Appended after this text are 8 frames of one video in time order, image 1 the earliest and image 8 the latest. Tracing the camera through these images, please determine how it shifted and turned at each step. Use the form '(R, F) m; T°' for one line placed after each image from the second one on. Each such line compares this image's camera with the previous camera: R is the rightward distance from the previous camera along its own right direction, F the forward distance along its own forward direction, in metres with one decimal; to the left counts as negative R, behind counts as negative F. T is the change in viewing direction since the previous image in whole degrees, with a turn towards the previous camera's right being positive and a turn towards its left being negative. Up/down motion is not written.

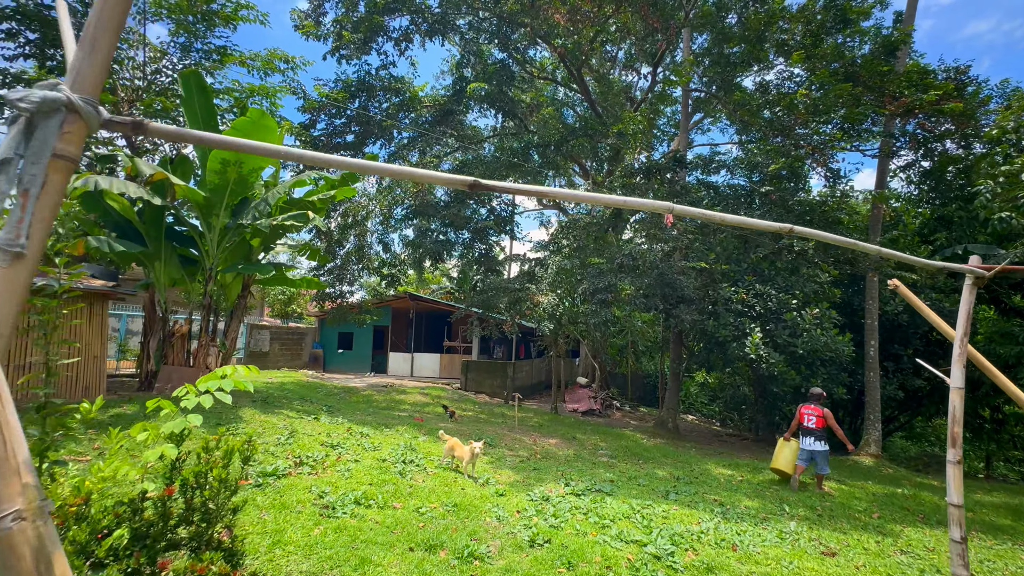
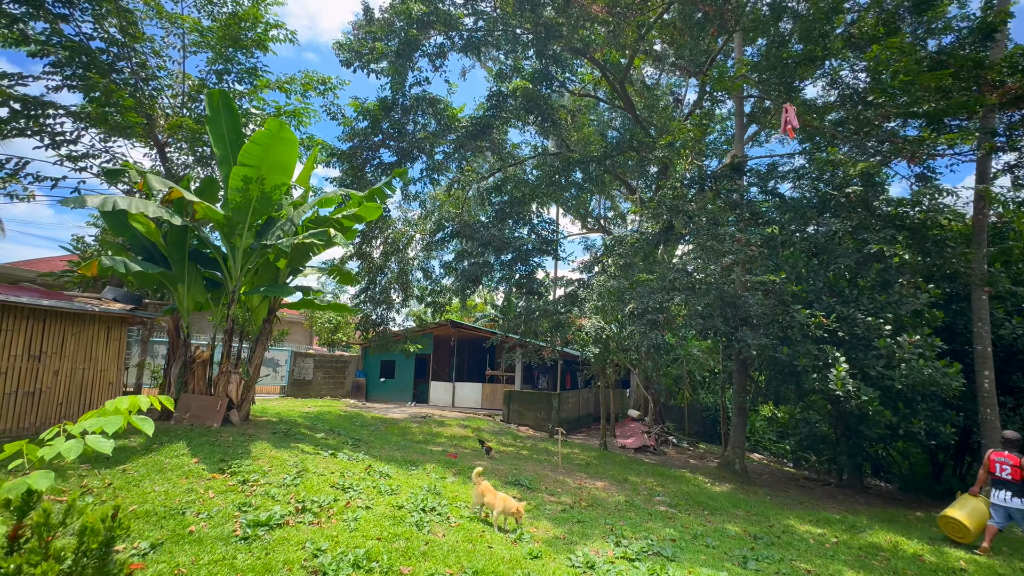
(+0.1, +0.8) m; -6°
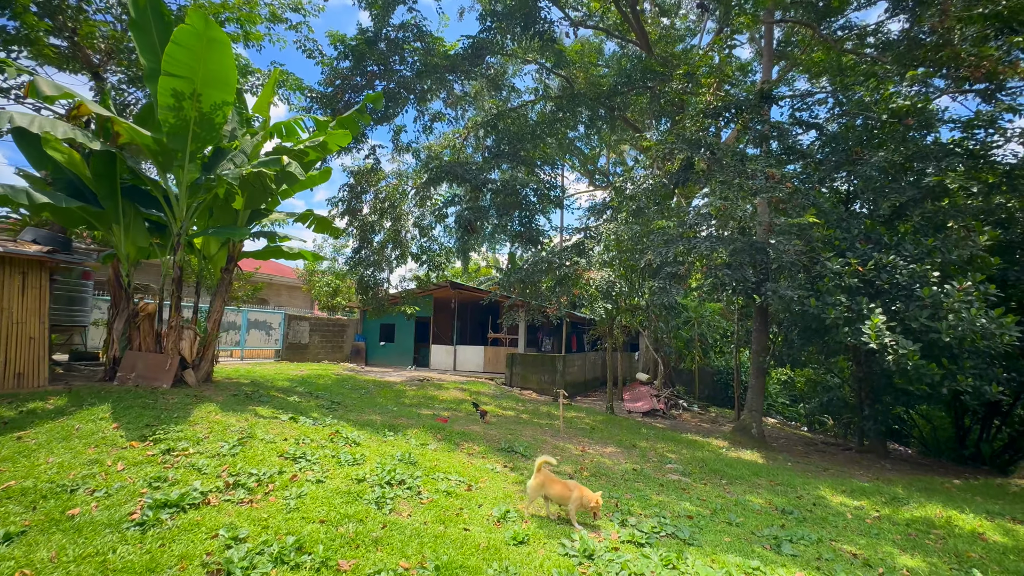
(+0.2, +1.0) m; -1°
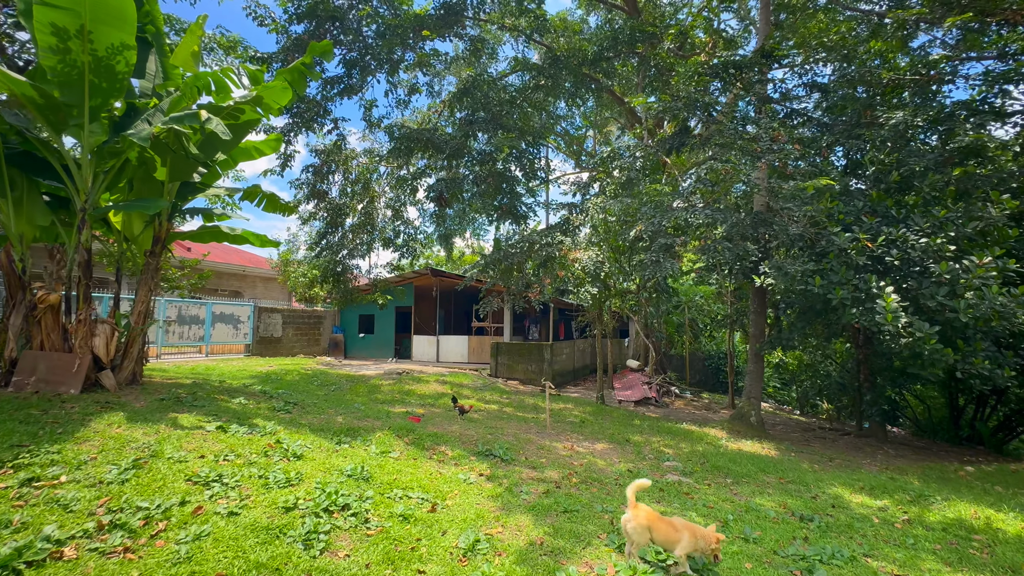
(+0.2, +0.9) m; +1°
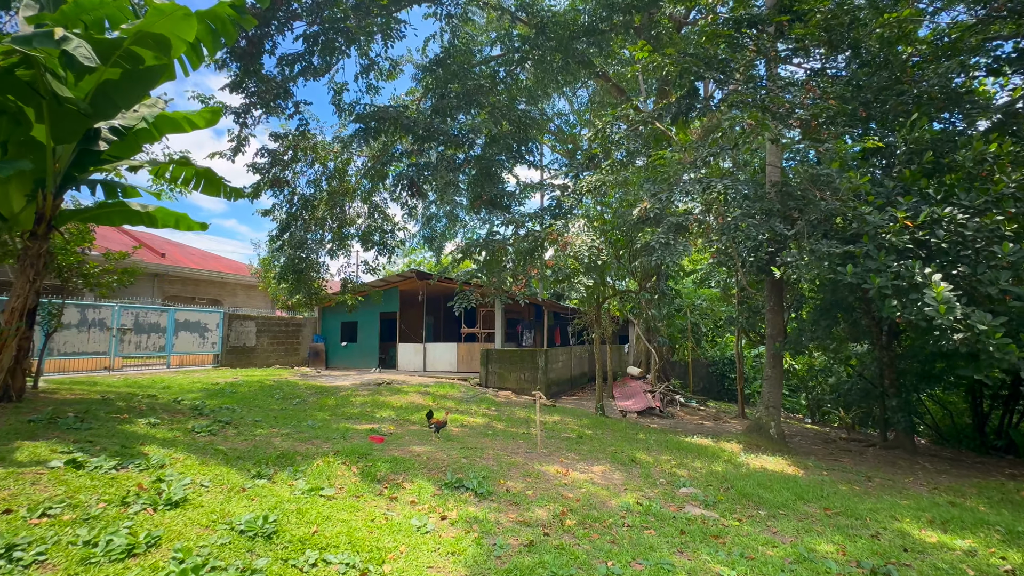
(+0.2, +1.2) m; 0°
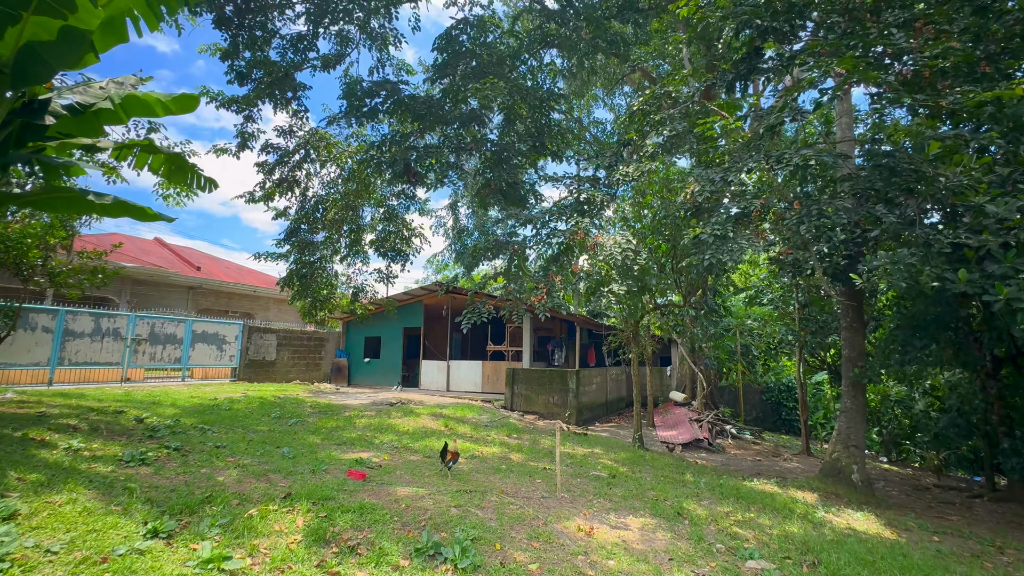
(+0.3, +1.2) m; -5°
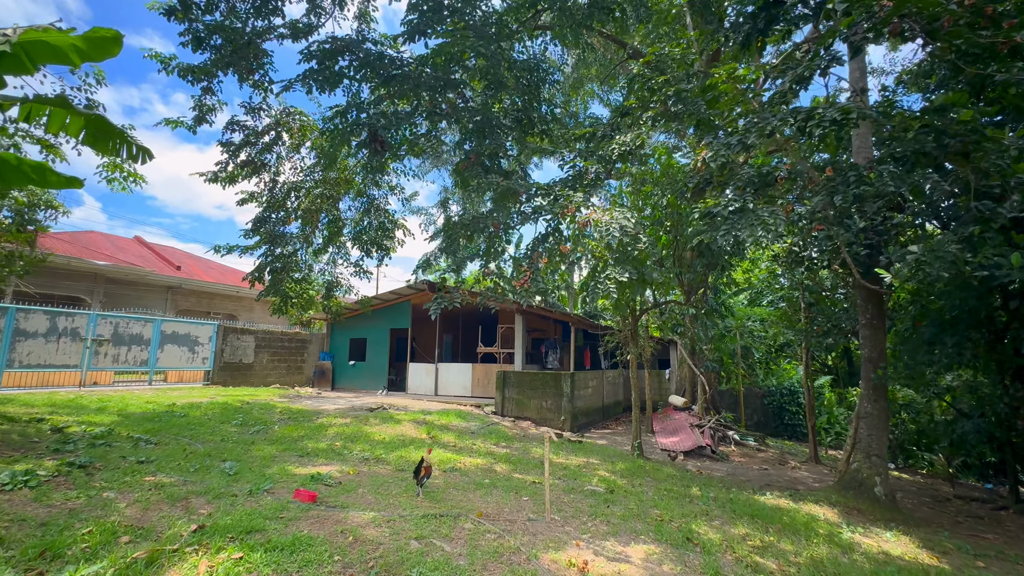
(+0.1, +0.8) m; 0°
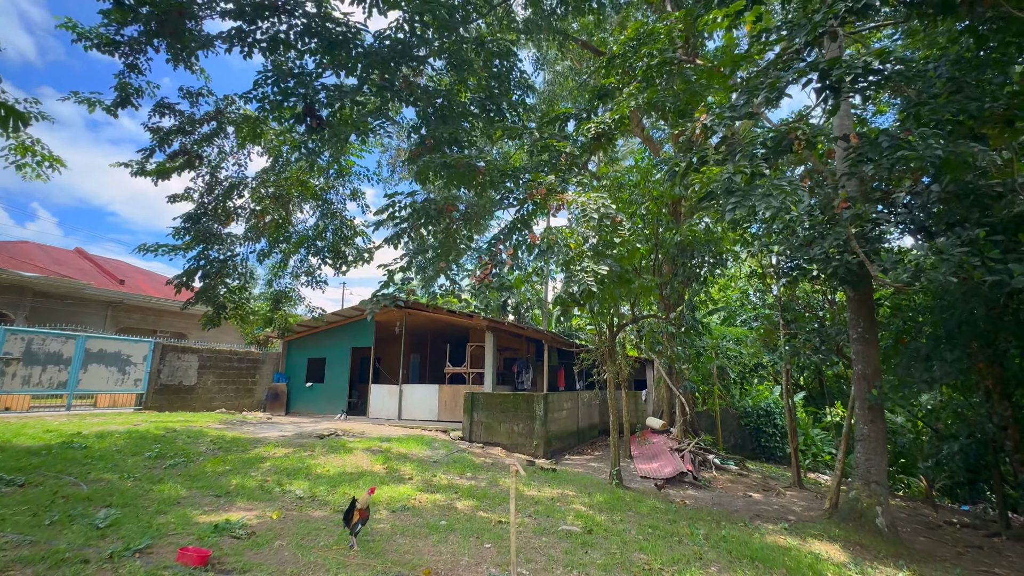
(+0.1, +0.8) m; +3°
